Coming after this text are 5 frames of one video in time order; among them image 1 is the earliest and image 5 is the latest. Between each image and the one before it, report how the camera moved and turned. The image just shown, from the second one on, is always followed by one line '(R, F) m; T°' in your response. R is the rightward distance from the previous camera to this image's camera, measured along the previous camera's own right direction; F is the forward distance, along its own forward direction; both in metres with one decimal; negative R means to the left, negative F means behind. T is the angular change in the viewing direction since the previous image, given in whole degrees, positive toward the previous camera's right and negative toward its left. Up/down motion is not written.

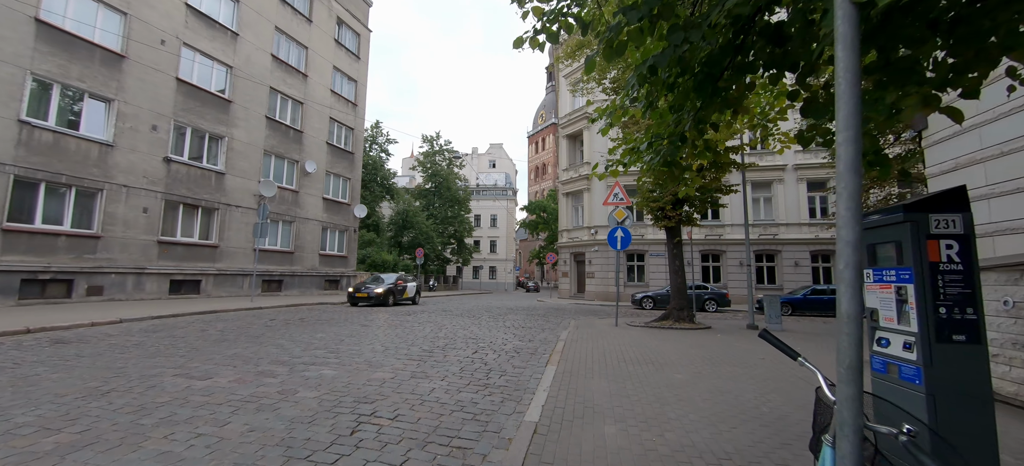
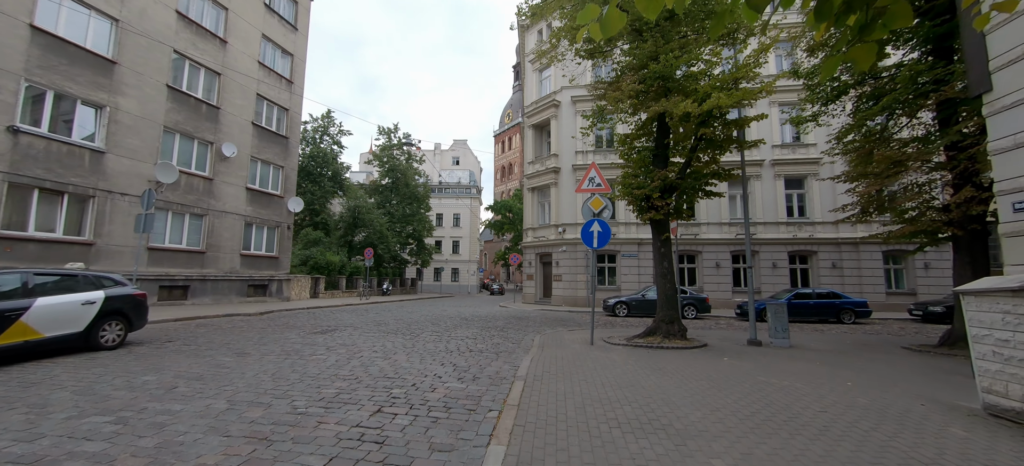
(+0.4, +2.5) m; +5°
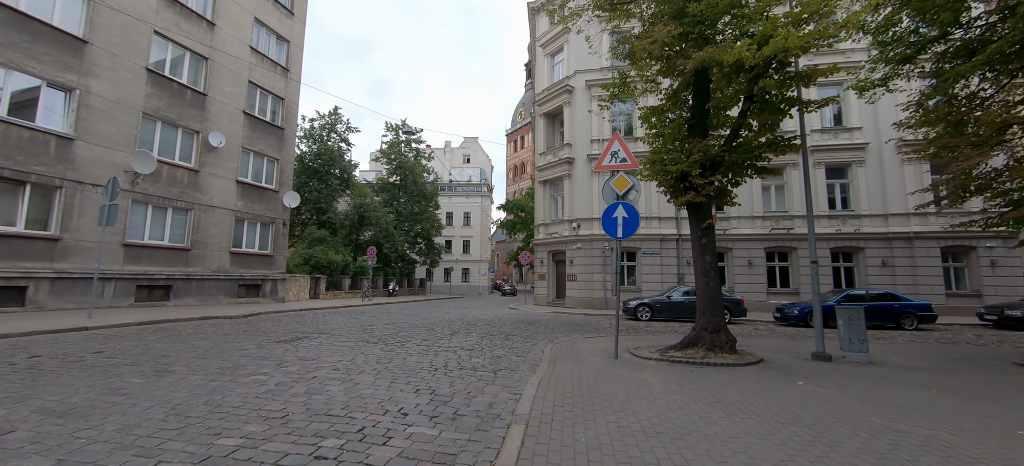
(+0.2, +1.7) m; -2°
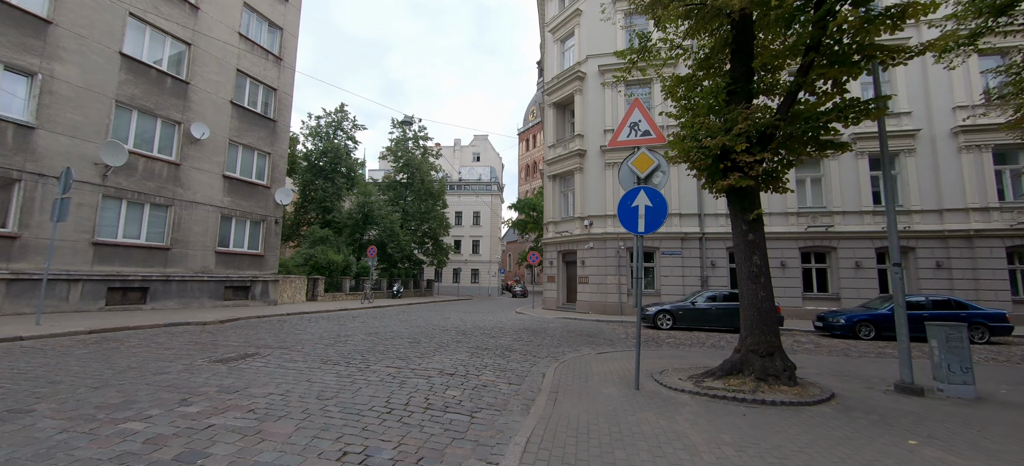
(+0.3, +1.6) m; -2°
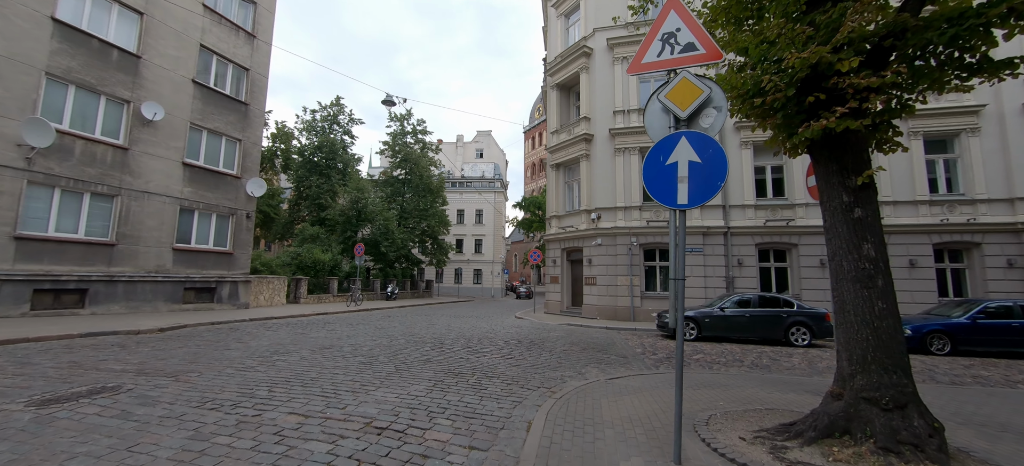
(+0.4, +2.1) m; -1°
